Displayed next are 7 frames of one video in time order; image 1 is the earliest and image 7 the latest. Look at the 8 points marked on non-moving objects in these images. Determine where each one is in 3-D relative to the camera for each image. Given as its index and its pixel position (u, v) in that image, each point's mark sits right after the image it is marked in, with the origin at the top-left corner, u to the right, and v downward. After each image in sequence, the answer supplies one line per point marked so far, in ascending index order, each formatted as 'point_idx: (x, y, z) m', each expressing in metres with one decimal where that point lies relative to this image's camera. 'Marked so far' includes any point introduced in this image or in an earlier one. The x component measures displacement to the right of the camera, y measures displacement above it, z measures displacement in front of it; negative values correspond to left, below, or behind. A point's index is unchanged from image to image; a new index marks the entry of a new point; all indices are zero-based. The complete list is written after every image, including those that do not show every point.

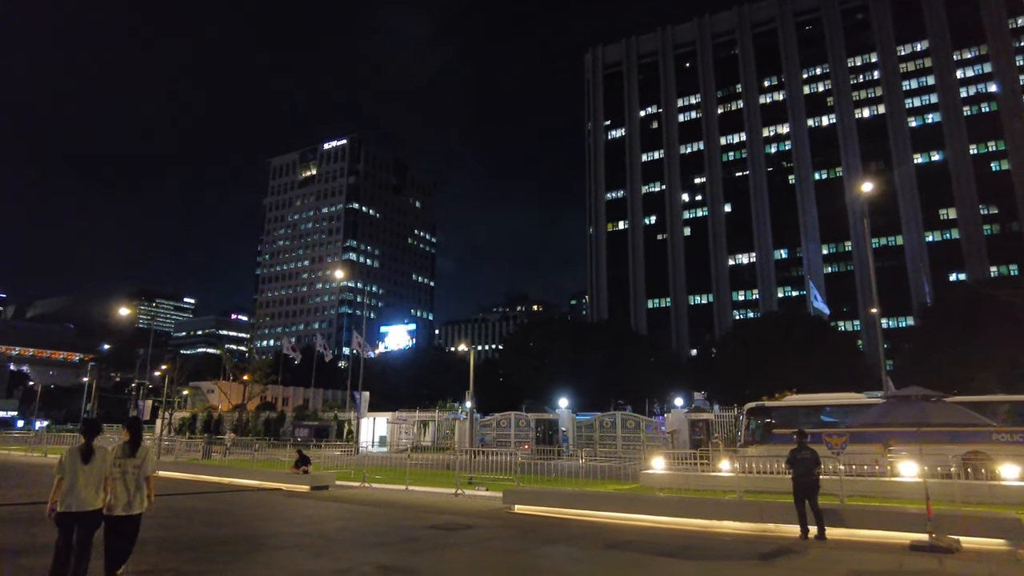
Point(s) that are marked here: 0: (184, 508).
0: (-7.1, -4.7, +13.9) m
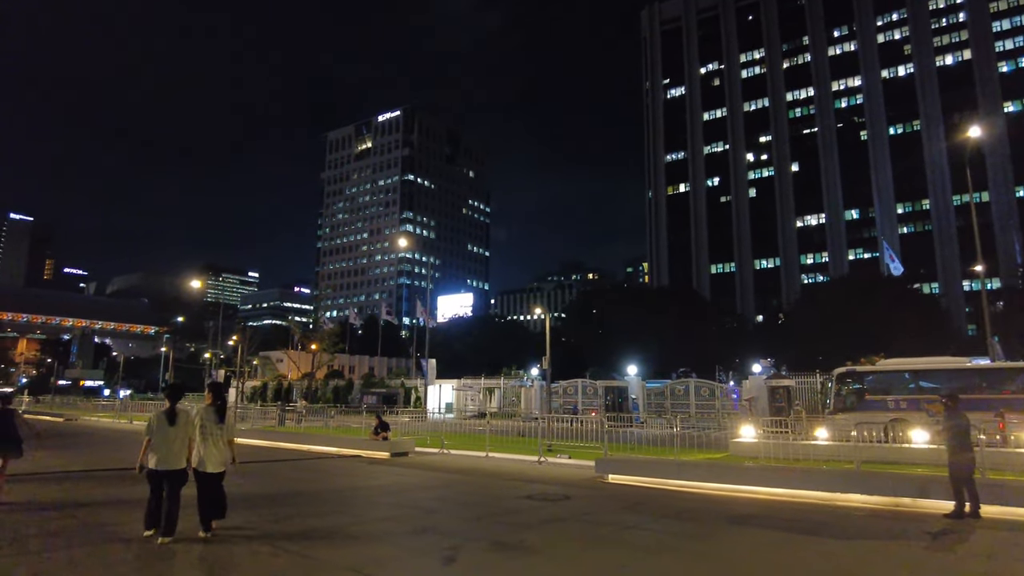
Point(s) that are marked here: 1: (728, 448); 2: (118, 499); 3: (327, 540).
0: (-5.2, -3.9, +13.7) m
1: (+6.3, -4.7, +19.5) m
2: (-6.6, -3.4, +10.9) m
3: (-2.1, -2.8, +7.4) m
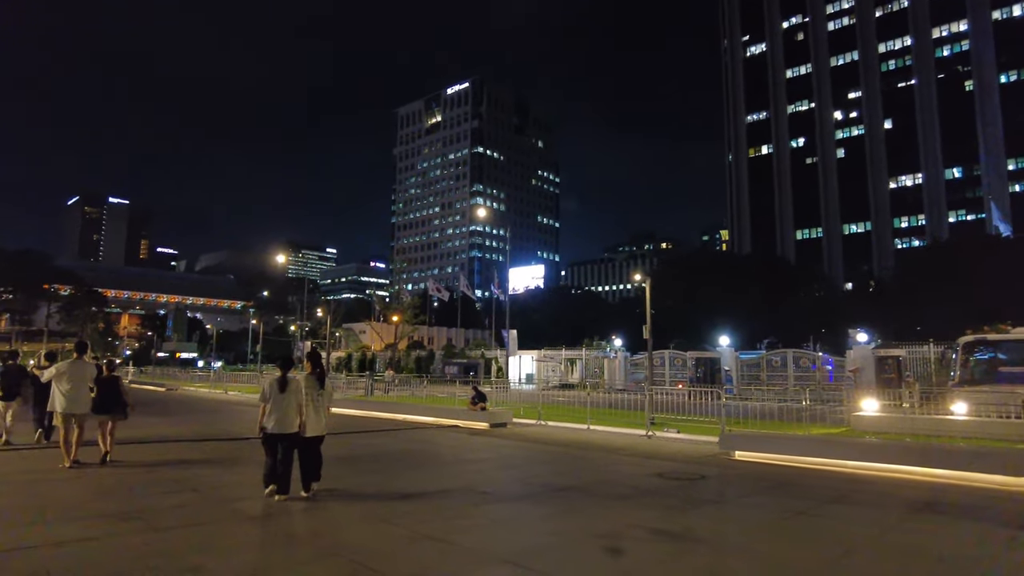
0: (-3.0, -3.3, +13.4) m
1: (+9.1, -3.7, +18.0) m
2: (-4.7, -2.9, +10.7) m
3: (-0.6, -2.3, +6.8) m
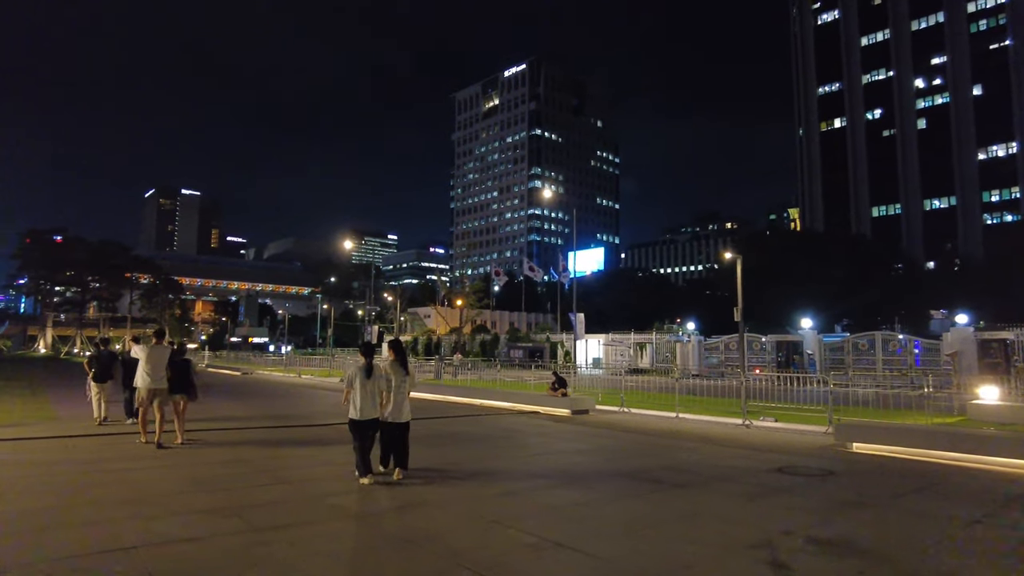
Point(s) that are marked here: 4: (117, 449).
0: (-1.3, -2.9, +13.0) m
1: (+11.2, -3.1, +16.5) m
2: (-3.2, -2.6, +10.4) m
3: (+0.6, -2.1, +6.1) m
4: (-5.5, -2.2, +9.1) m
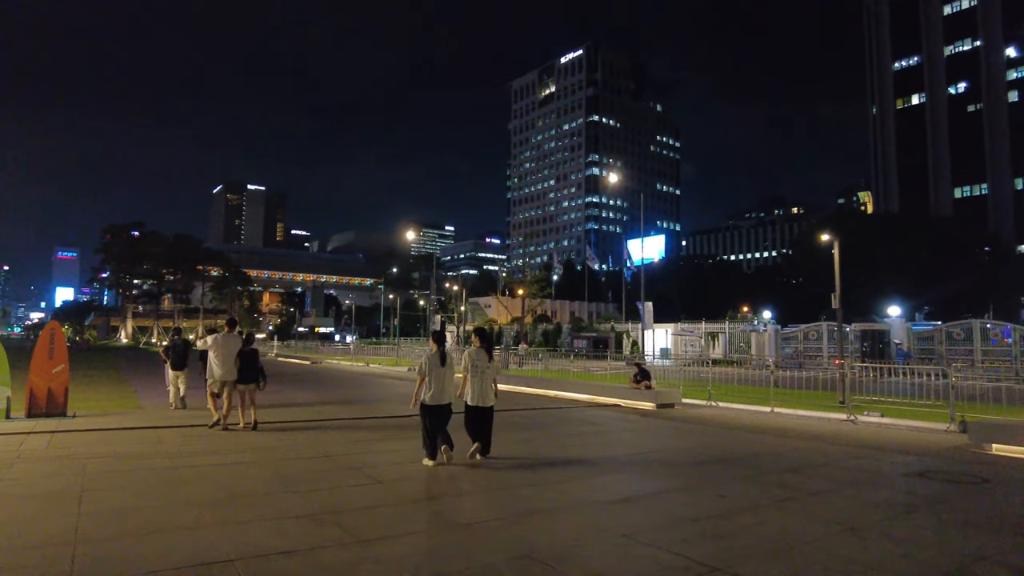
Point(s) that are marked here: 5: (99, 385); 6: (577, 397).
0: (+0.3, -2.7, +12.4) m
1: (+13.1, -2.7, +14.8) m
2: (-1.8, -2.4, +10.0) m
3: (+1.6, -2.0, +5.4) m
4: (-4.2, -2.1, +8.9) m
5: (-12.0, -2.8, +19.1) m
6: (+1.6, -2.7, +16.4) m
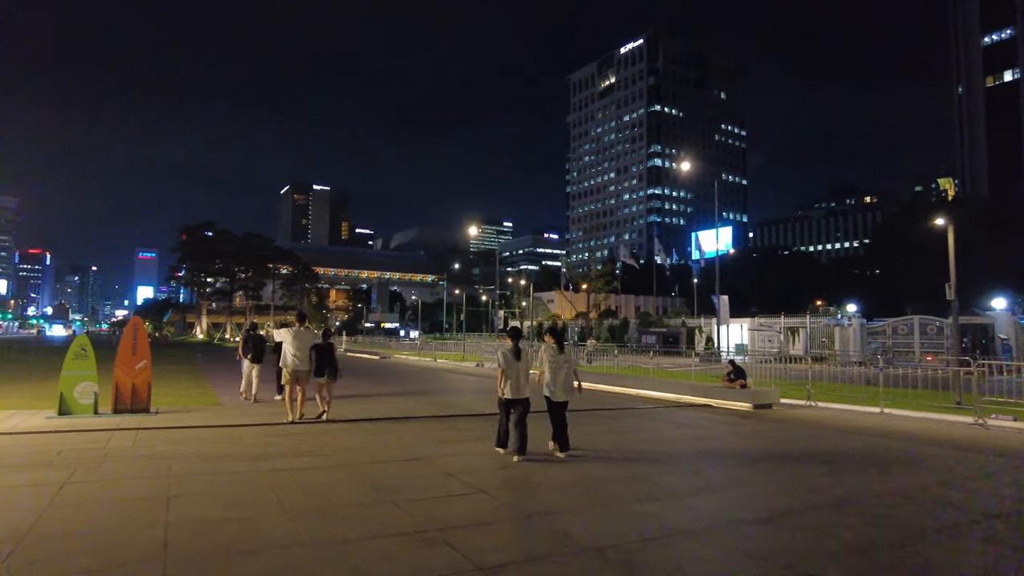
0: (+1.9, -2.5, +11.6) m
1: (+14.8, -2.4, +12.9) m
2: (-0.4, -2.3, +9.4) m
3: (+2.5, -1.9, +4.5) m
4: (-2.9, -2.0, +8.5) m
5: (-9.8, -2.7, +19.4) m
6: (+3.5, -2.5, +15.5) m
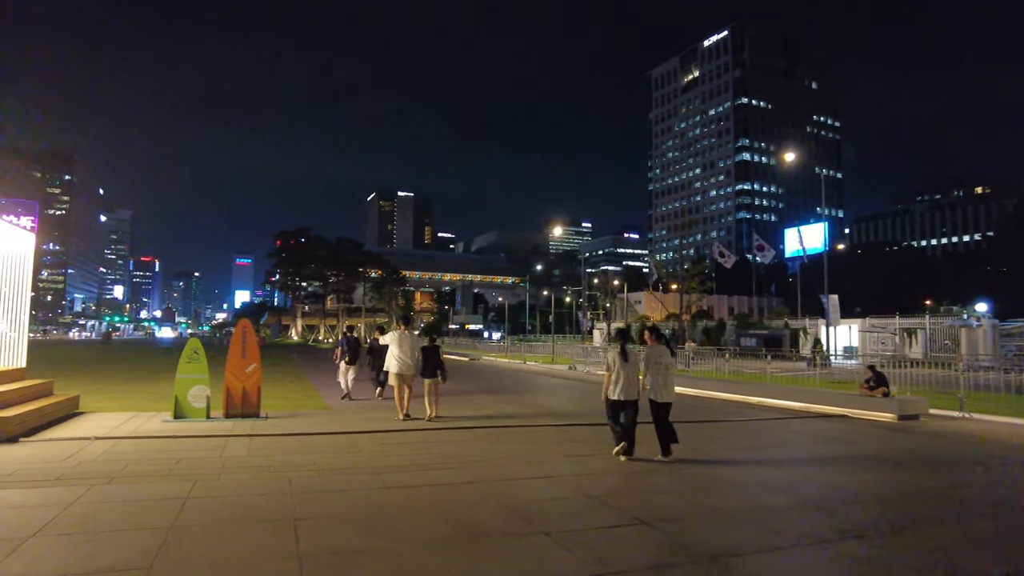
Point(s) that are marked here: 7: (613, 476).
0: (+3.8, -2.5, +10.5) m
1: (+16.8, -2.3, +10.2) m
2: (+1.3, -2.3, +8.6) m
3: (+3.6, -1.8, +3.4) m
4: (-1.4, -2.0, +8.0) m
5: (-6.8, -2.8, +19.6) m
6: (+5.9, -2.5, +14.2) m
7: (+1.2, -2.1, +6.7) m
